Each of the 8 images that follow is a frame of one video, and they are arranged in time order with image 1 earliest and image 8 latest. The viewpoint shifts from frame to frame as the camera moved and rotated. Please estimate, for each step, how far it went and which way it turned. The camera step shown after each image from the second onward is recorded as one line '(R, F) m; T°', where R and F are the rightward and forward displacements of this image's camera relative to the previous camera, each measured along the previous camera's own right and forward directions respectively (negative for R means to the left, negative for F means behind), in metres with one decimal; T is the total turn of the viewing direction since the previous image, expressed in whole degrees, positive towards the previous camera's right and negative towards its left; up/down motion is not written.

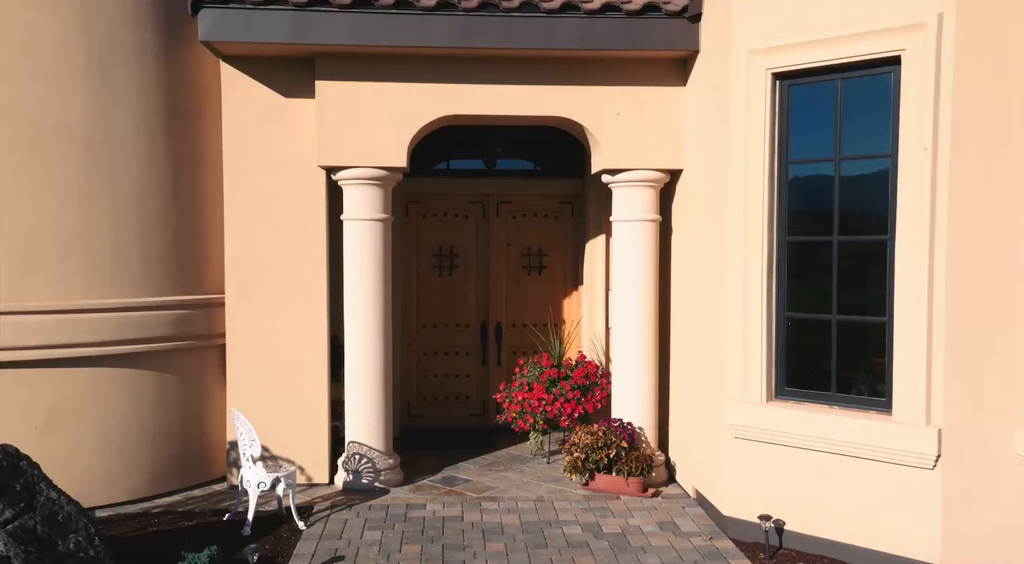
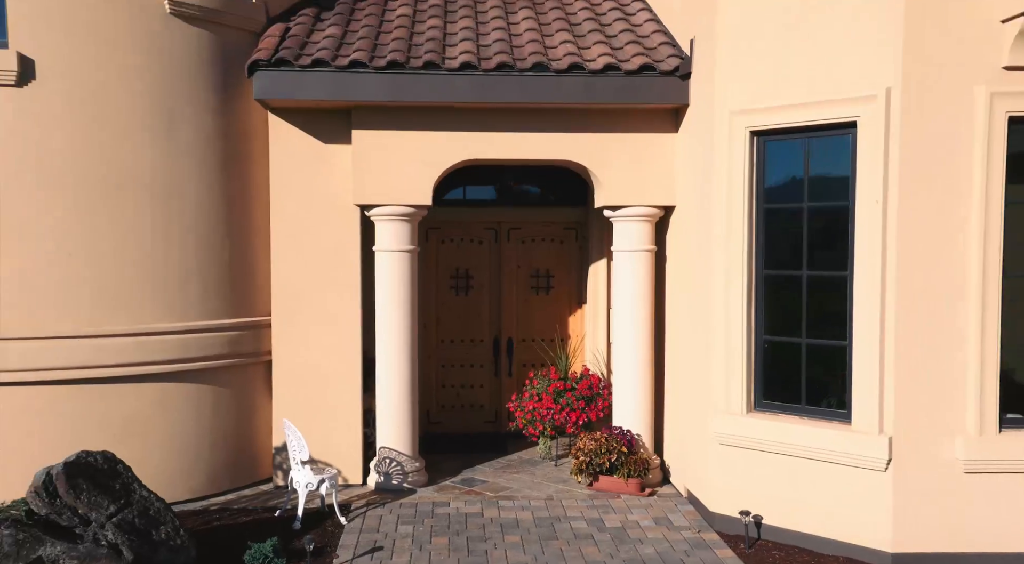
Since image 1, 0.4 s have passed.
(-0.1, -0.9) m; 0°
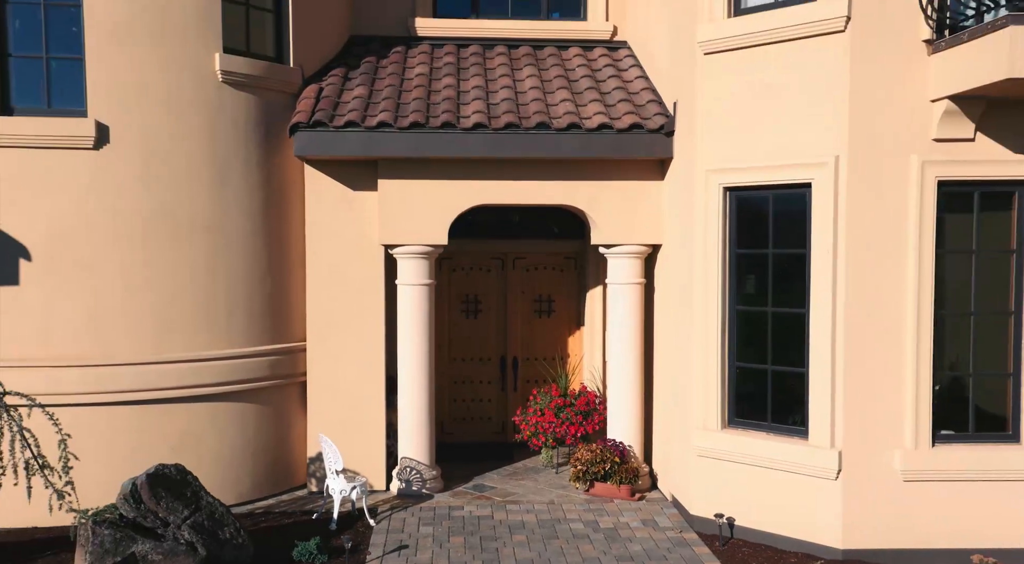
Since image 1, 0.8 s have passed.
(-0.1, -1.1) m; 0°
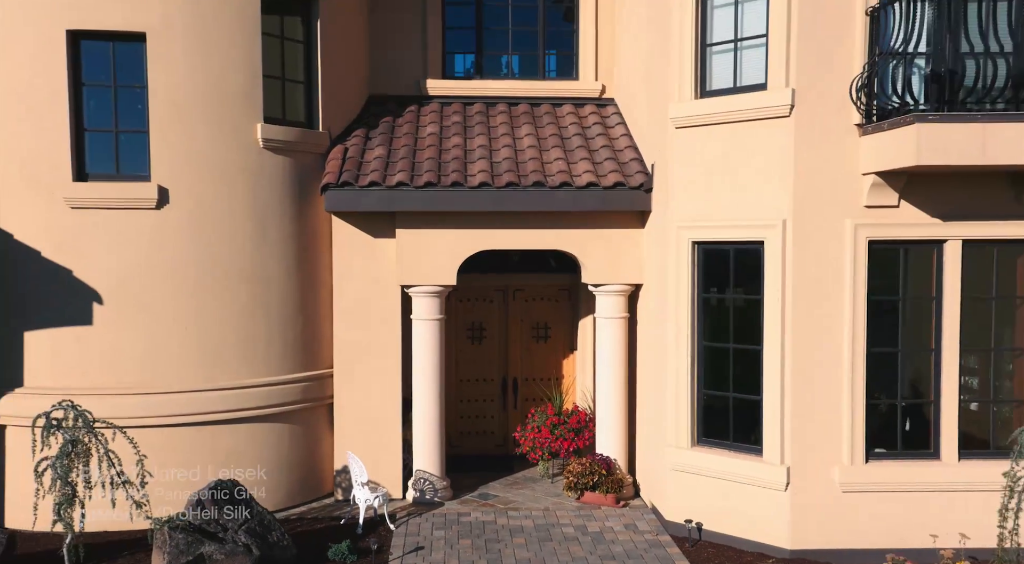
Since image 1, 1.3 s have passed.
(0.0, -1.4) m; 0°
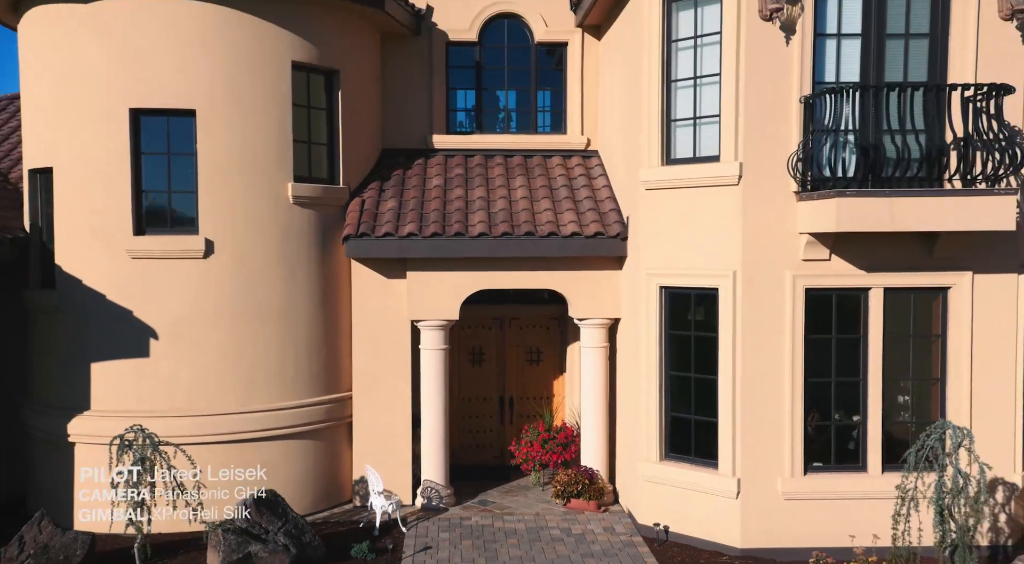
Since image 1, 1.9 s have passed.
(+0.1, -1.6) m; 0°
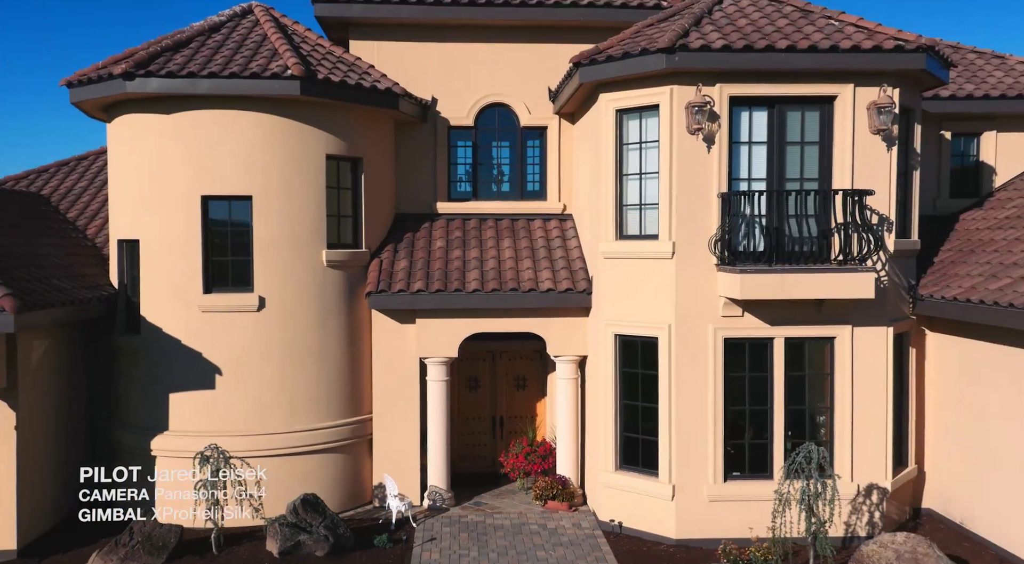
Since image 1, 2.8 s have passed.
(+0.2, -3.0) m; 0°
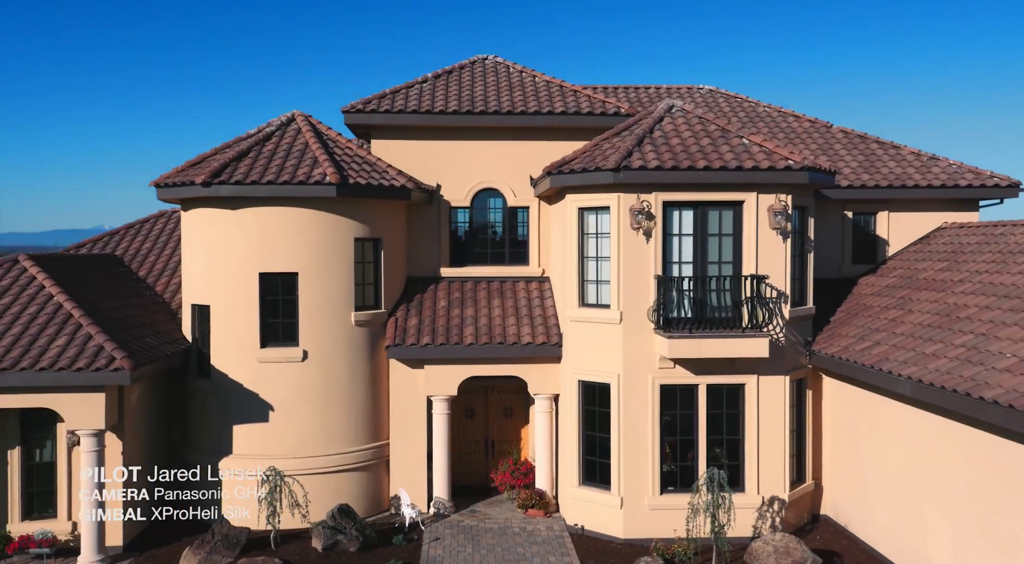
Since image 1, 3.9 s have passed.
(+0.3, -4.0) m; 0°
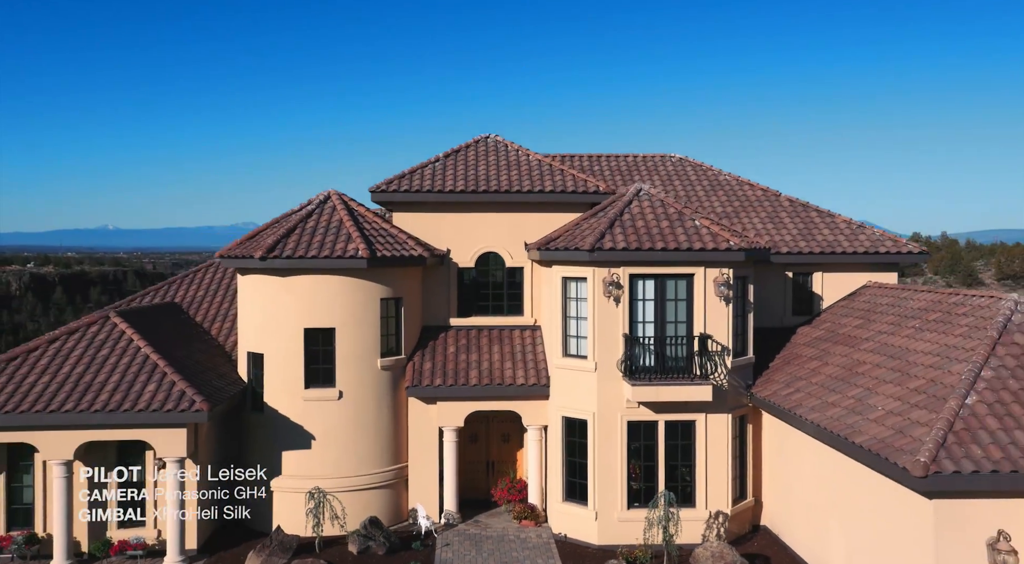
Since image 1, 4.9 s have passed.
(+0.1, -4.1) m; 0°
